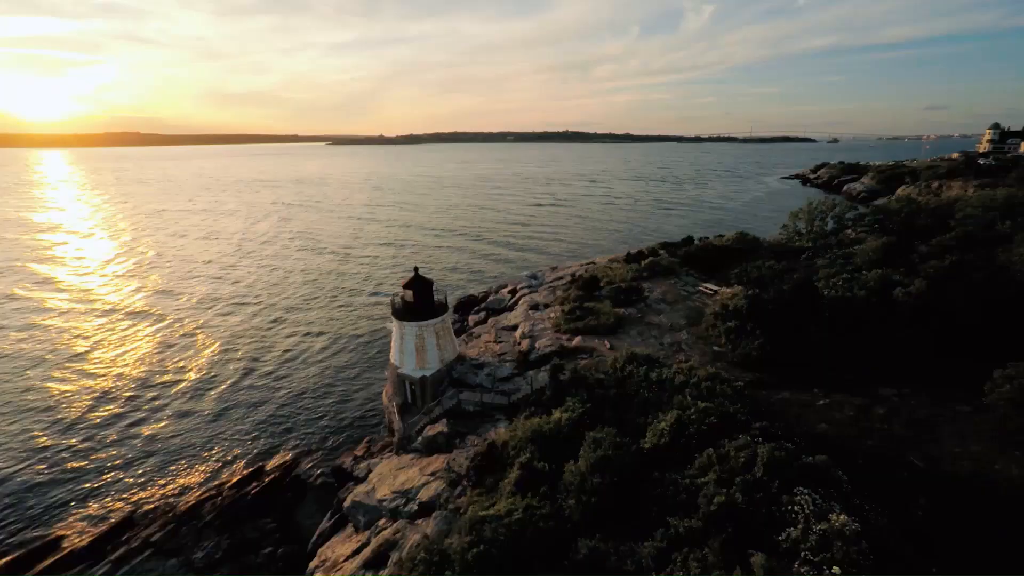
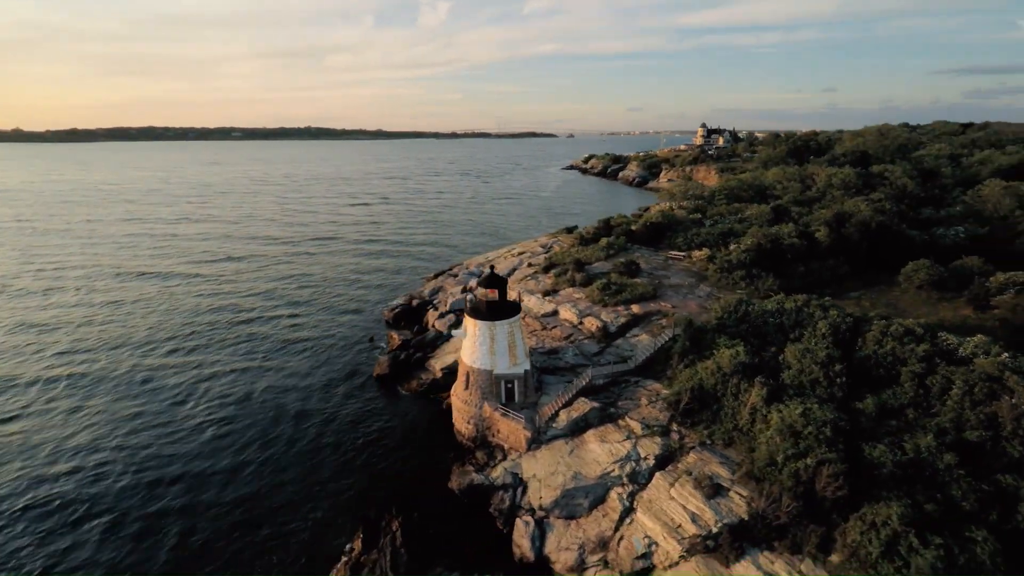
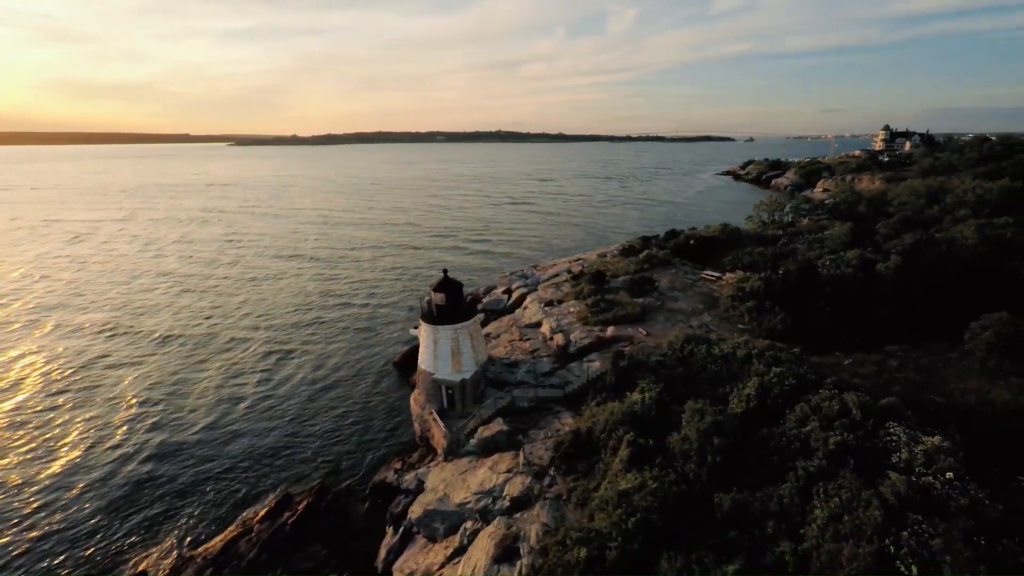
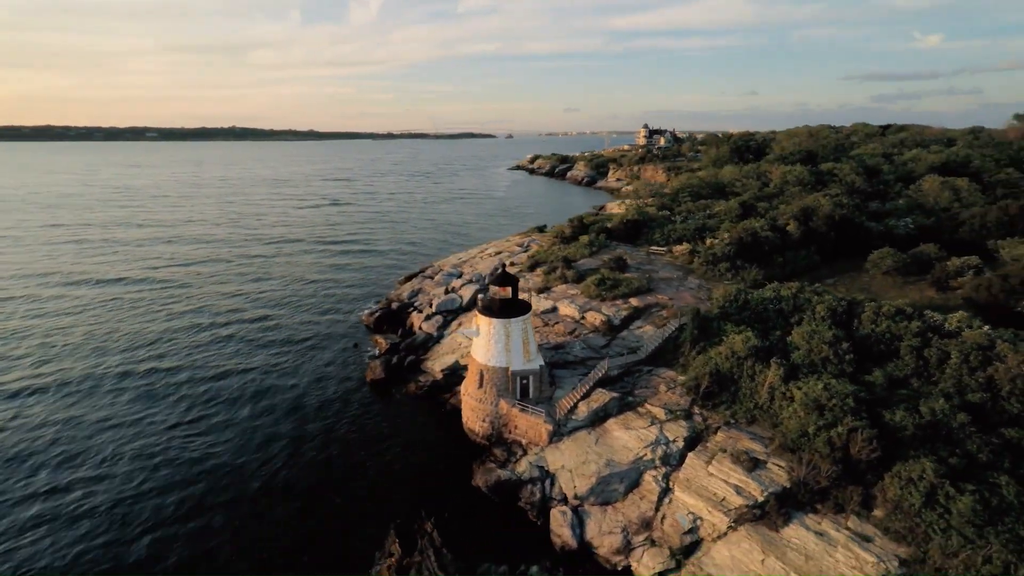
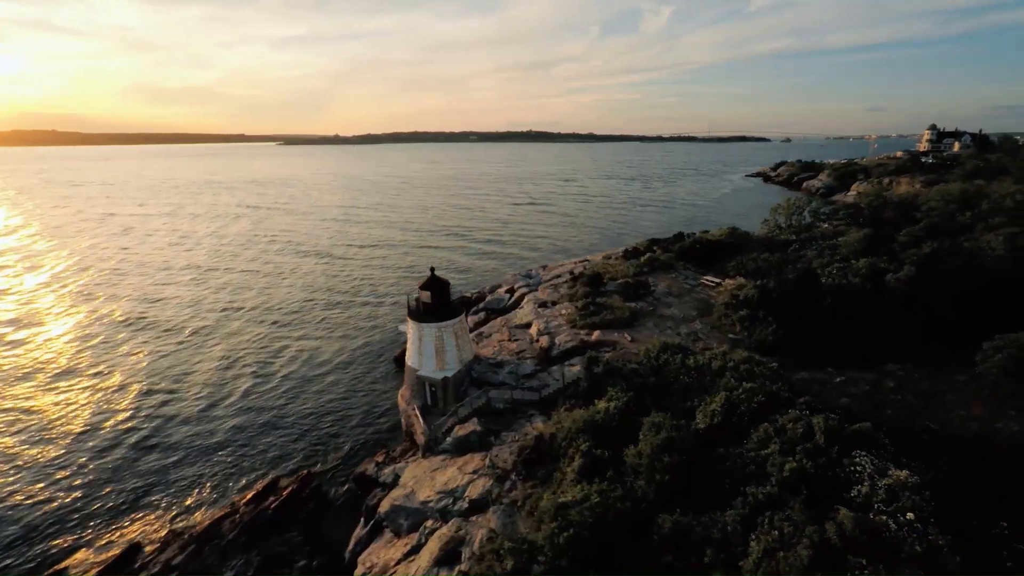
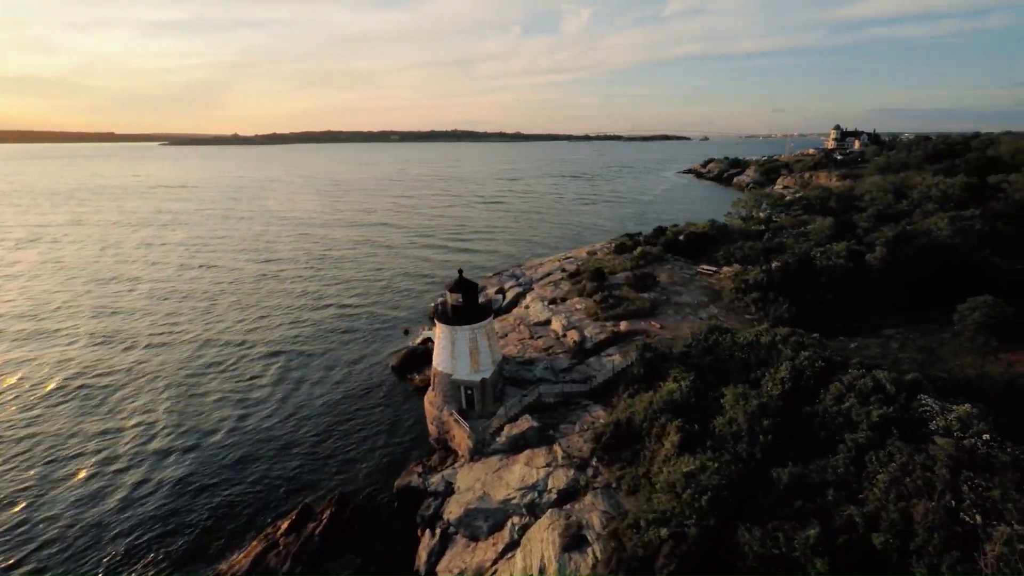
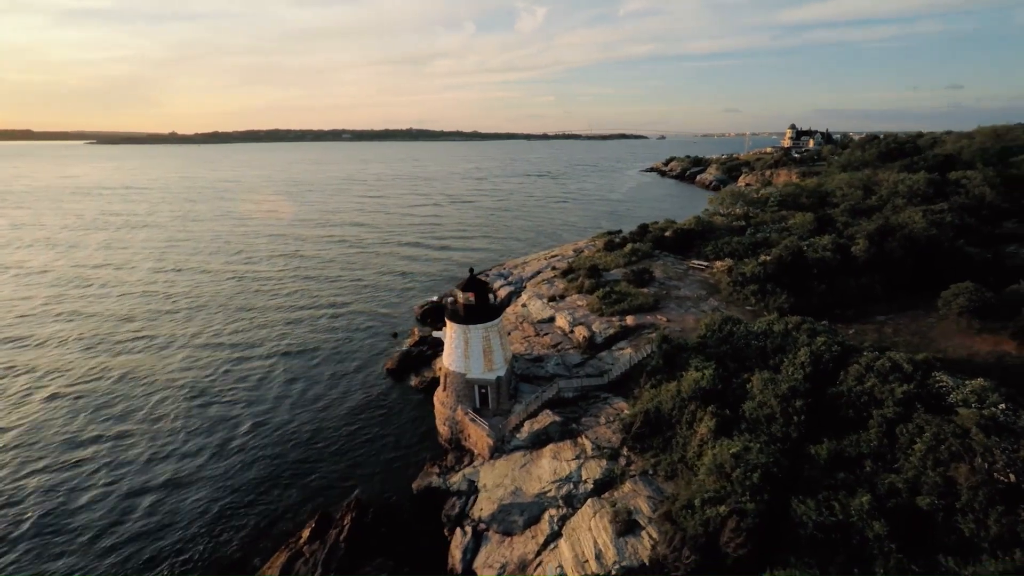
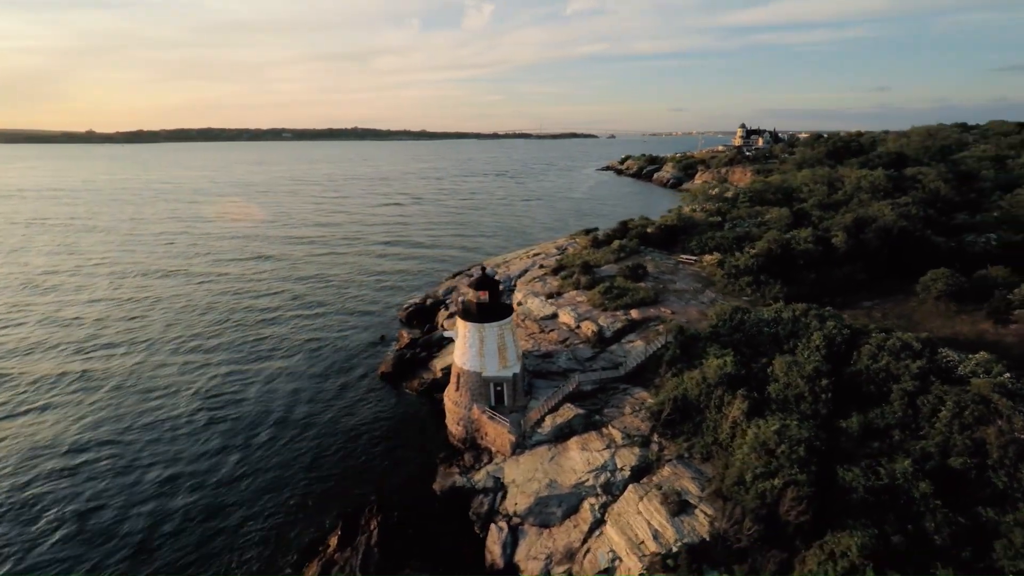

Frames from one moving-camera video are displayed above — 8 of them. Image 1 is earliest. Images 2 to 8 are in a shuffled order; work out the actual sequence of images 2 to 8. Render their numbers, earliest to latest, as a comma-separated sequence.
5, 3, 6, 7, 8, 2, 4
